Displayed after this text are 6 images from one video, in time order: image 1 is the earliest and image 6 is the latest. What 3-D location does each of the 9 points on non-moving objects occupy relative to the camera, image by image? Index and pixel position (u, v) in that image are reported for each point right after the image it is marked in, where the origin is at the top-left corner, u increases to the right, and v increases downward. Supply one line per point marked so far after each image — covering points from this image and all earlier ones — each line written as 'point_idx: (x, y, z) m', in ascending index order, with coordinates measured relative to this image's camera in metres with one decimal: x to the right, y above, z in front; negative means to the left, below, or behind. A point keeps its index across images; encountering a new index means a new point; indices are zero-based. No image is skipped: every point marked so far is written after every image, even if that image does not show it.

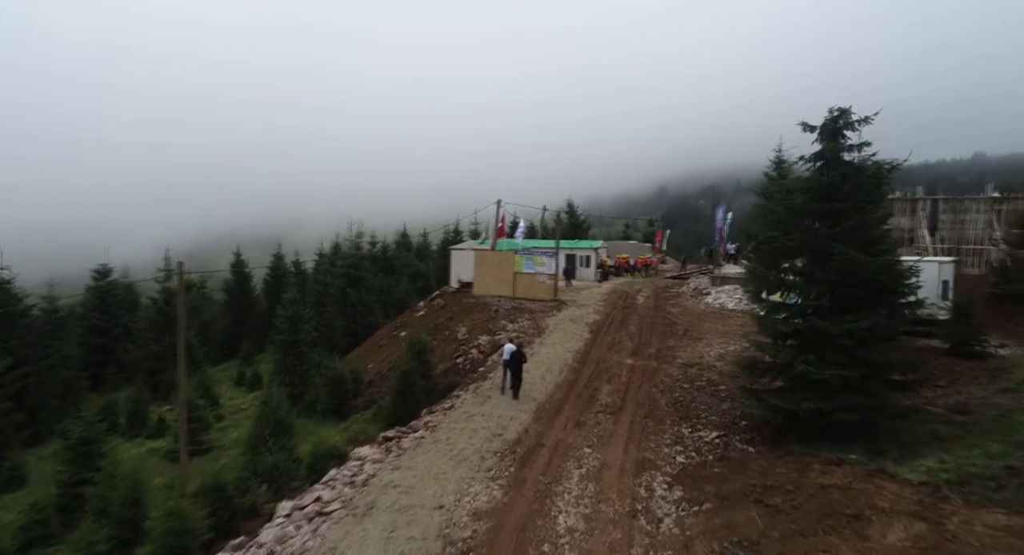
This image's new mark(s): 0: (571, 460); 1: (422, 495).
0: (+1.4, -4.5, +12.3) m
1: (-2.1, -5.0, +11.5) m
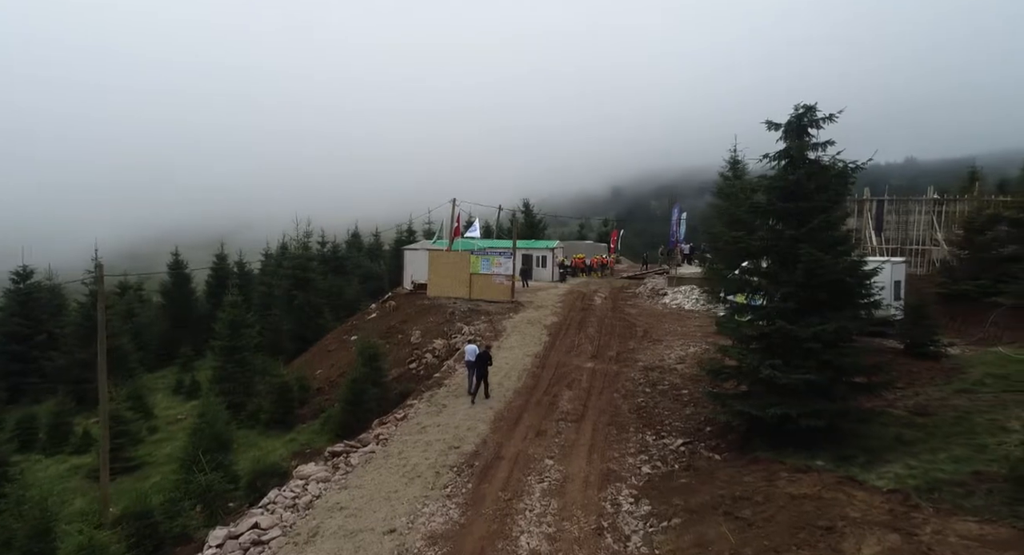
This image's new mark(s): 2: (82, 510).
0: (+0.5, -4.5, +11.6) m
1: (-3.0, -5.1, +10.5) m
2: (-17.0, -9.2, +19.8) m
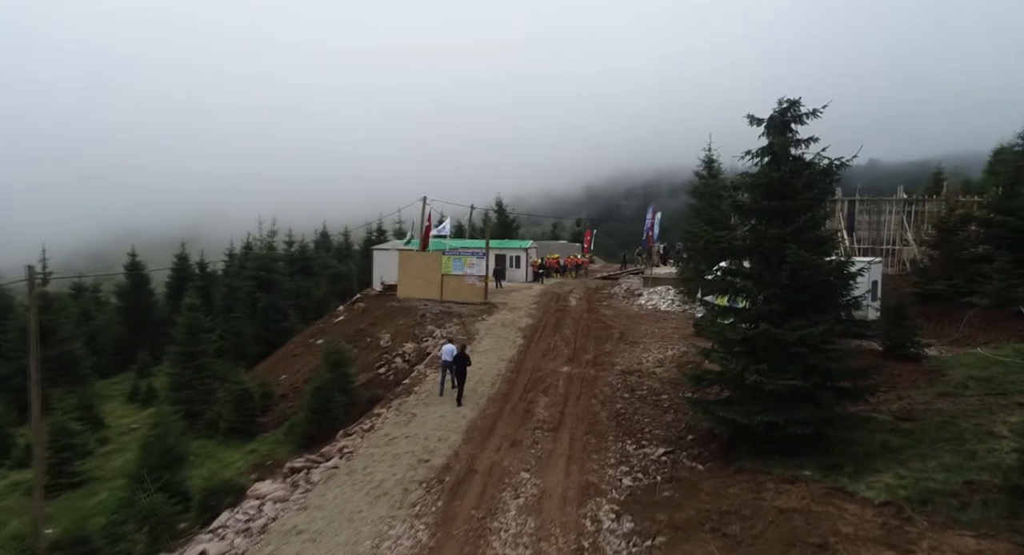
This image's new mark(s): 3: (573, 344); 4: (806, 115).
0: (-0.1, -4.6, +10.8) m
1: (-3.5, -5.1, +9.6) m
2: (-18.0, -9.3, +18.1) m
3: (+2.4, -2.6, +19.5) m
4: (+6.6, +3.7, +11.2) m
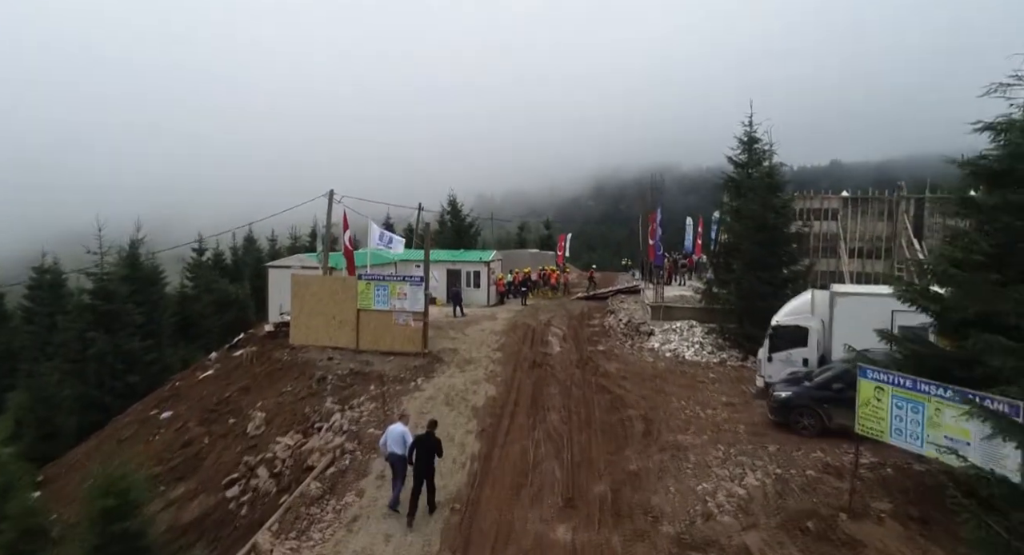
0: (-0.6, -5.8, +2.1) m
1: (-3.9, -6.3, +0.6) m
2: (-18.9, -10.6, +8.1) m
3: (+1.2, -3.8, +10.9) m
4: (+6.0, +2.5, +3.0) m
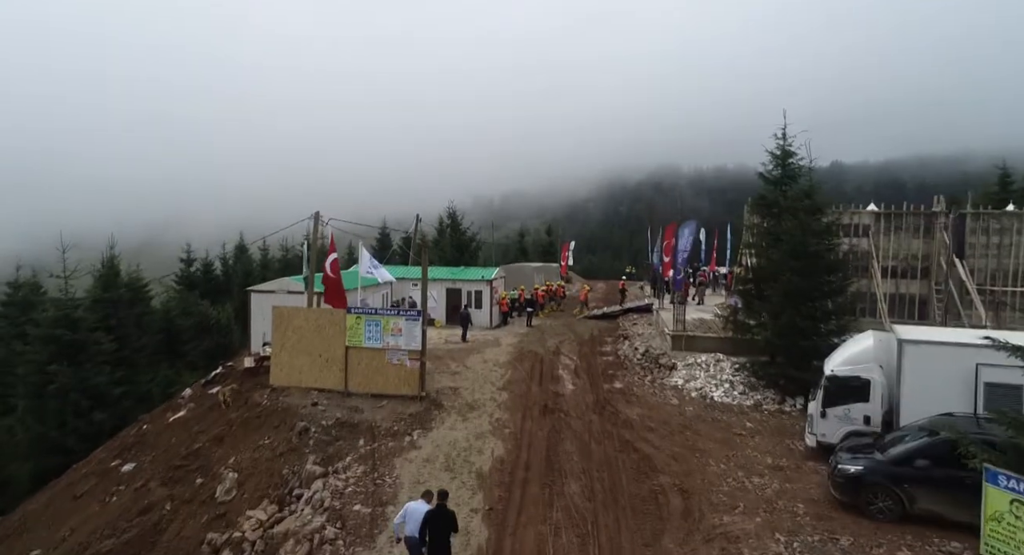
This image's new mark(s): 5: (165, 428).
0: (-0.3, -6.7, +0.2) m
1: (-3.6, -7.3, -1.3) m
2: (-18.6, -11.6, +6.1) m
3: (+1.5, -4.8, +9.0) m
4: (+6.2, +1.6, +1.1) m
5: (-11.3, -4.9, +16.4) m
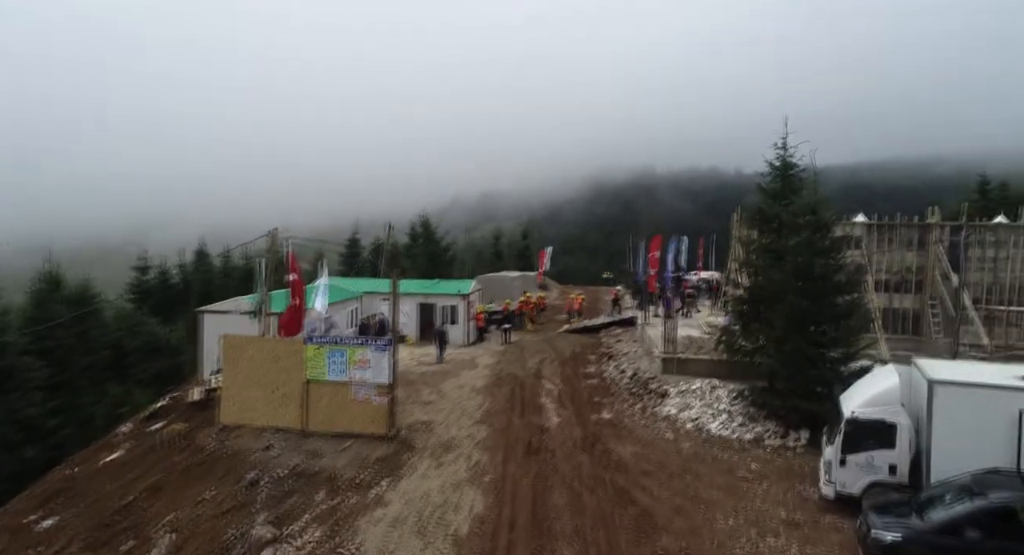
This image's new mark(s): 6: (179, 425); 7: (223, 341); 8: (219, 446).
0: (-0.2, -7.4, -1.3) m
1: (-3.4, -8.0, -3.0) m
2: (-18.7, -12.3, +3.8) m
3: (+1.2, -5.4, +7.6) m
4: (+6.3, +0.9, -0.1) m
5: (-11.9, -5.6, +14.3) m
6: (-9.9, -4.3, +14.8) m
7: (-7.9, -1.8, +13.7) m
8: (-7.8, -4.4, +13.2) m
